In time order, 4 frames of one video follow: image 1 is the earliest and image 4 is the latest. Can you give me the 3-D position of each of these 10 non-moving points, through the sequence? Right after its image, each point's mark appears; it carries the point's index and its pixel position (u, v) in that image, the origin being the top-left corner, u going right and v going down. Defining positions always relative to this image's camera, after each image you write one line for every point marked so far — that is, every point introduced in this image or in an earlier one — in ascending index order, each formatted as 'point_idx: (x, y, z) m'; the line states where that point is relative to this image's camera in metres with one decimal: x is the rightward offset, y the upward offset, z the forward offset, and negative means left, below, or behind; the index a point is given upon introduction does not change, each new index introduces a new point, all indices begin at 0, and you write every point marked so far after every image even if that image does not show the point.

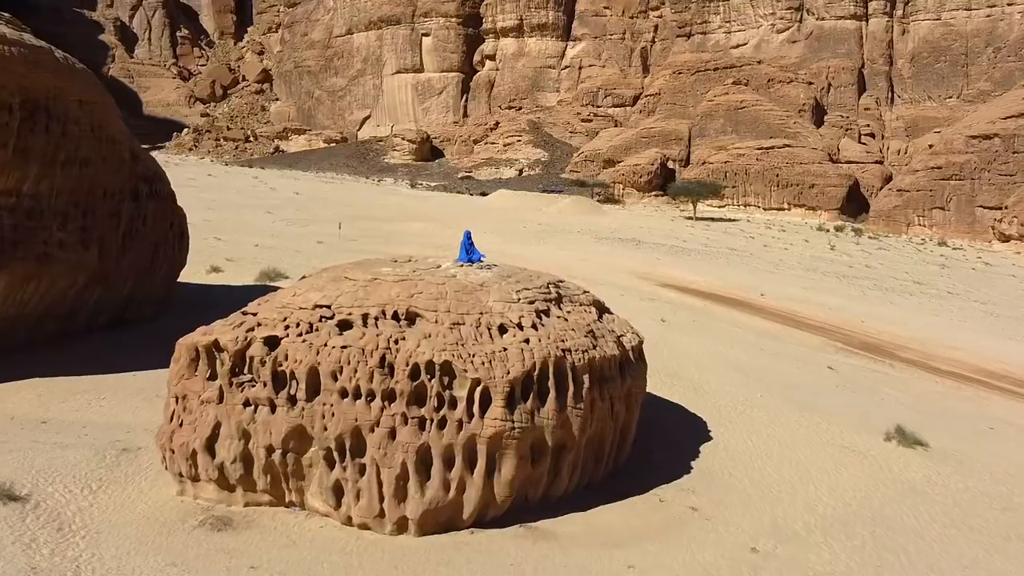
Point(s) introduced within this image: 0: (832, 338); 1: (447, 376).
0: (+2.6, -0.4, +12.1) m
1: (-0.2, -0.3, +5.4) m
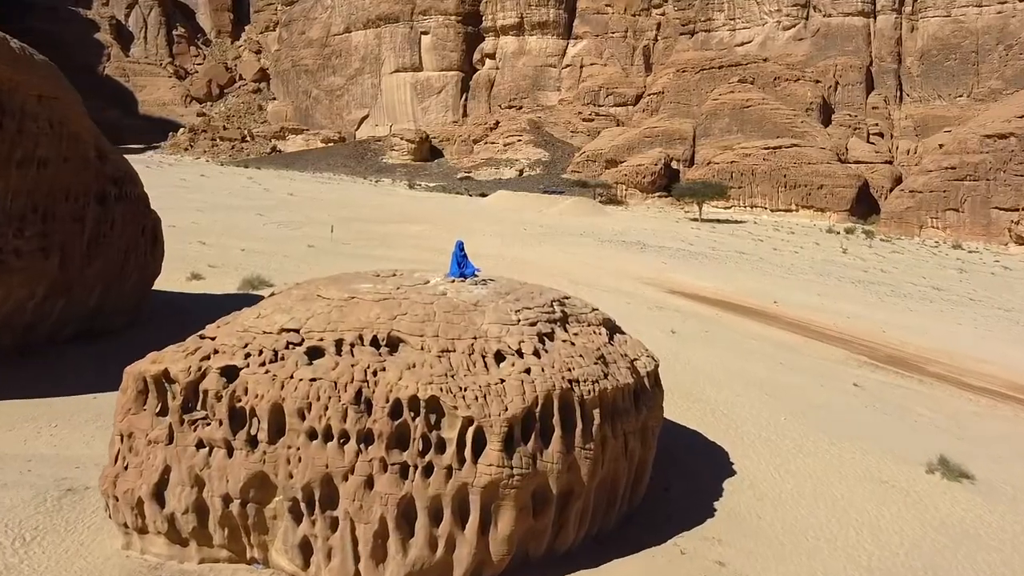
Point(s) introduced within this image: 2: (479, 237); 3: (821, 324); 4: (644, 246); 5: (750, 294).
0: (+2.6, -0.5, +11.3) m
1: (-0.2, -0.4, +4.6) m
2: (-0.4, +0.7, +19.3) m
3: (+2.7, -0.3, +13.1) m
4: (+1.7, +0.5, +19.6) m
5: (+2.4, -0.1, +15.1) m
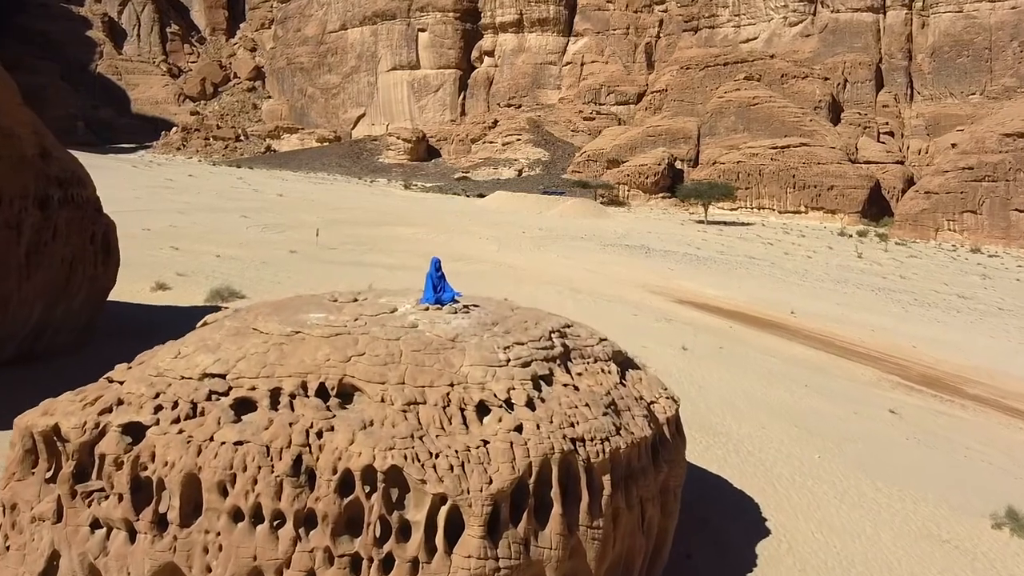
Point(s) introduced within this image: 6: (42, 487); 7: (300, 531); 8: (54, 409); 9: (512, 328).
0: (+2.5, -0.6, +10.3) m
1: (-0.3, -0.5, +3.5) m
2: (-0.5, +0.6, +18.3) m
3: (+2.6, -0.4, +12.0) m
4: (+1.7, +0.5, +18.6) m
5: (+2.3, -0.1, +14.0) m
6: (-1.2, -0.5, +3.8) m
7: (-0.5, -0.6, +3.4) m
8: (-1.2, -0.3, +3.9) m
9: (0.0, -0.1, +4.4) m
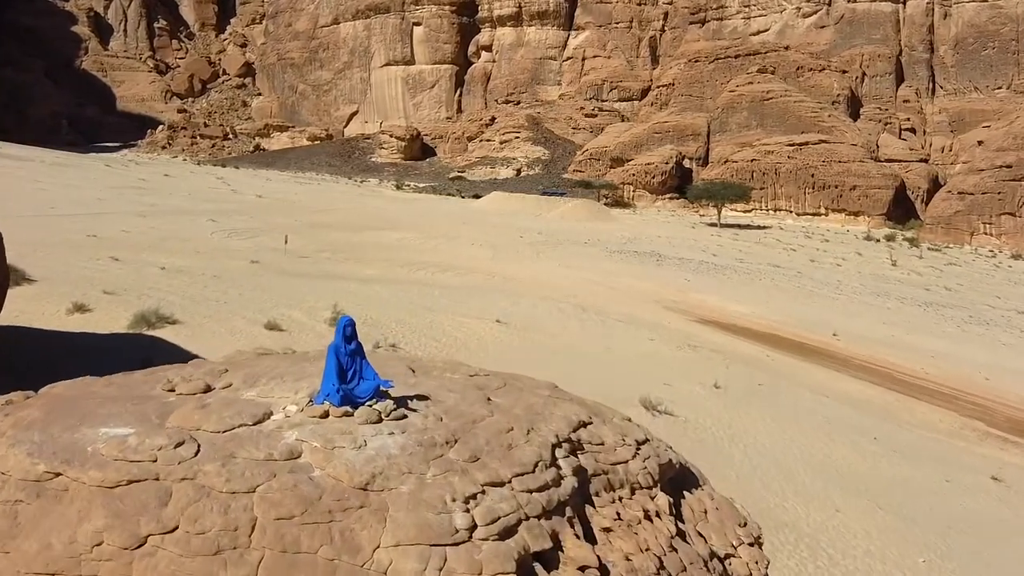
0: (+2.5, -0.7, +8.3) m
1: (-0.3, -0.6, +1.6) m
2: (-0.5, +0.4, +16.3) m
3: (+2.6, -0.5, +10.1) m
4: (+1.6, +0.3, +16.6) m
5: (+2.3, -0.3, +12.1) m
6: (-1.2, -0.6, +1.9) m
7: (-0.5, -0.7, +1.5) m
8: (-1.2, -0.5, +2.0) m
9: (0.0, -0.3, +2.4) m
